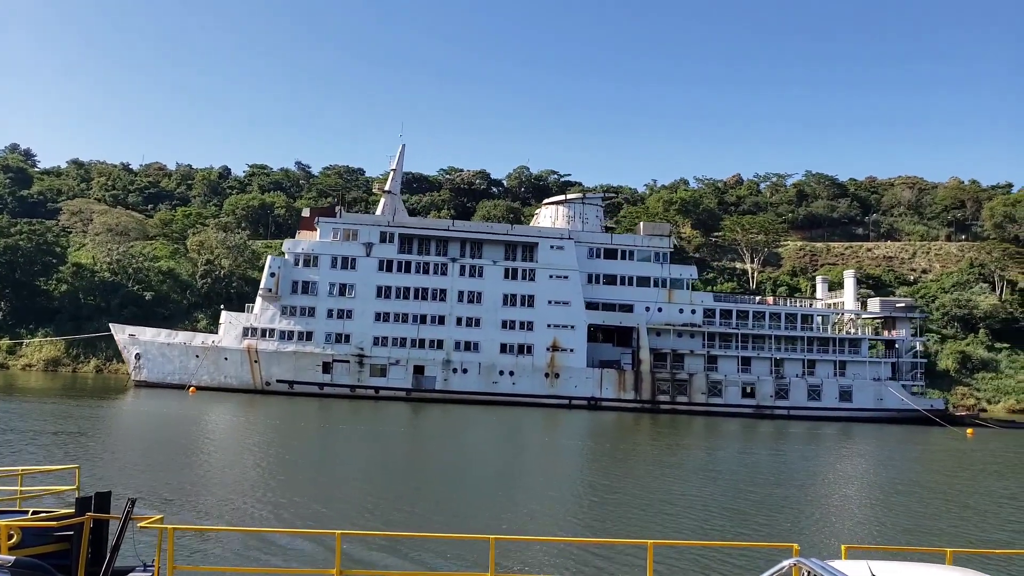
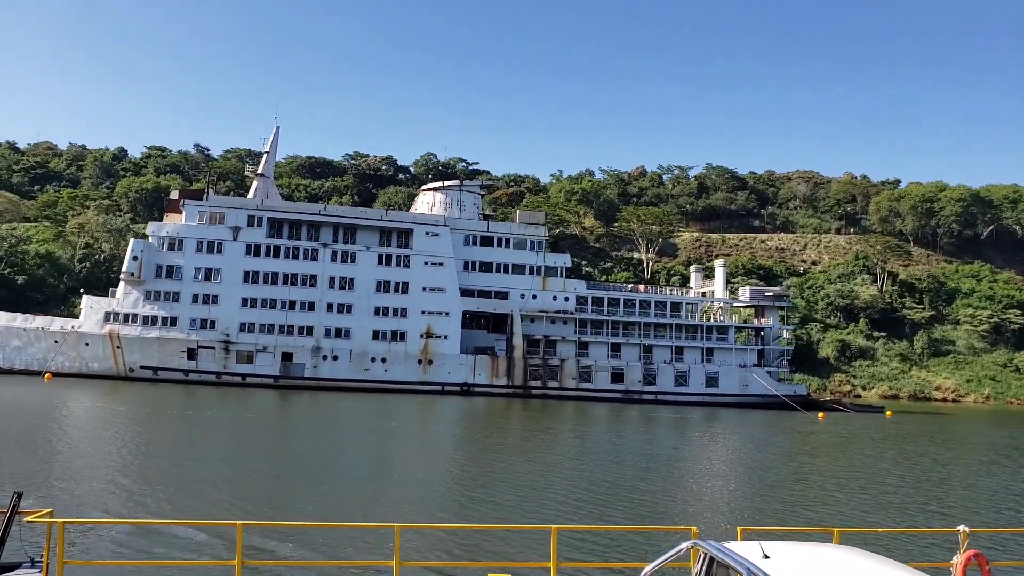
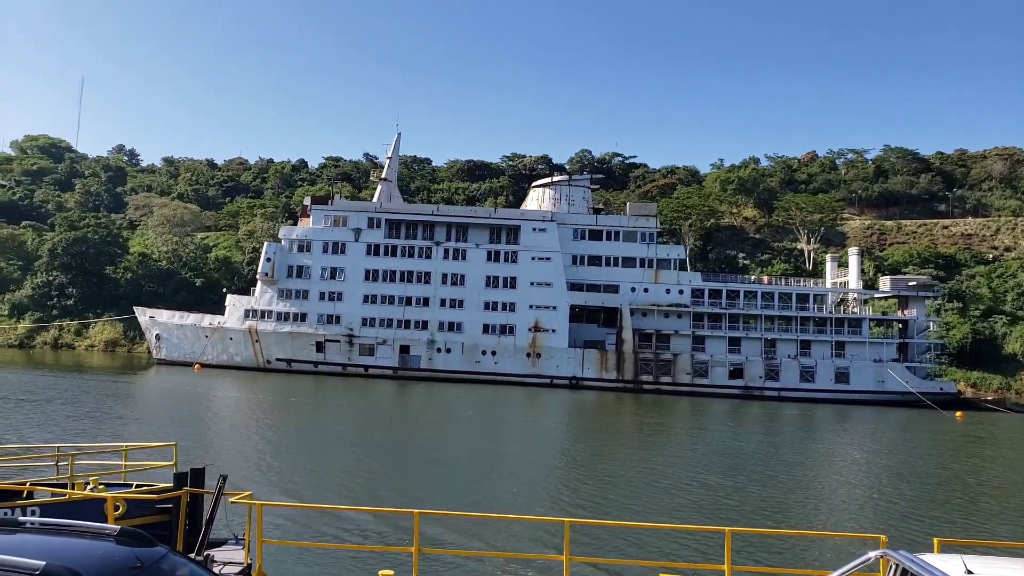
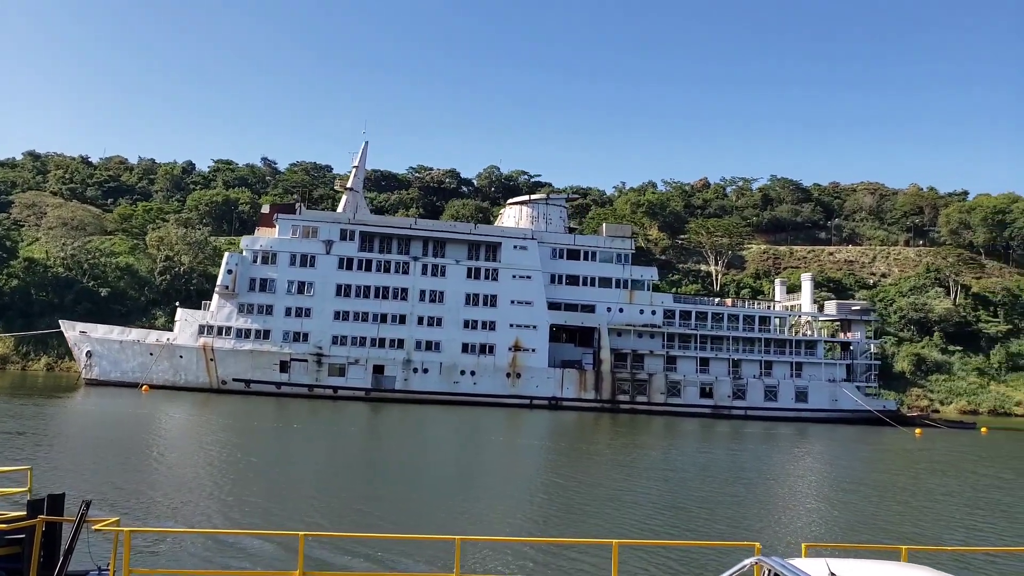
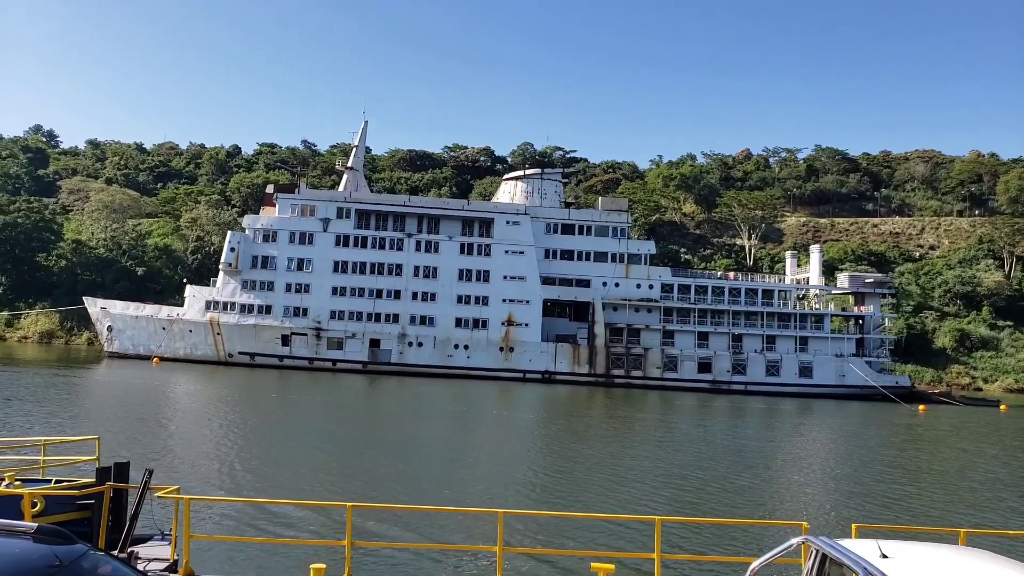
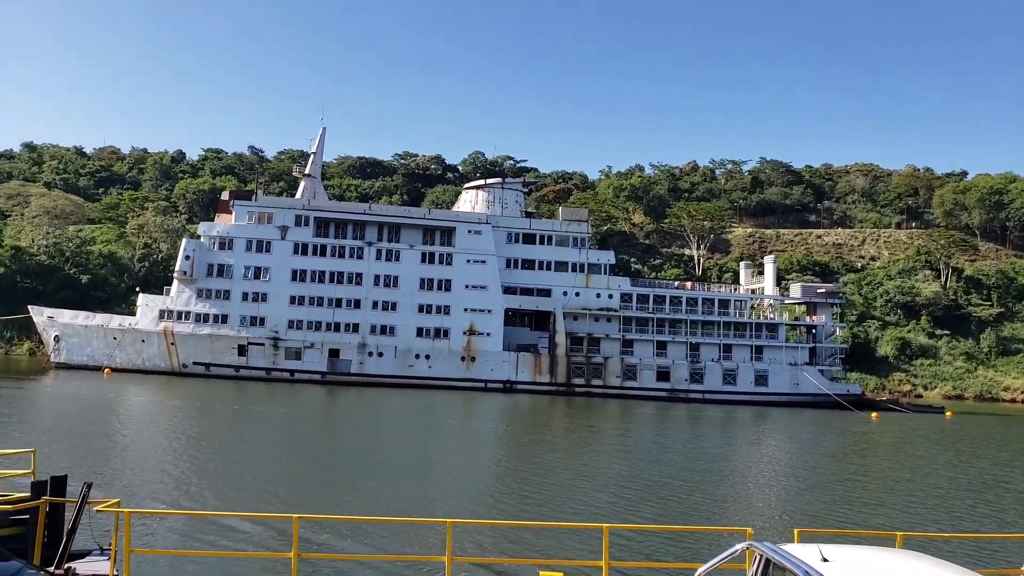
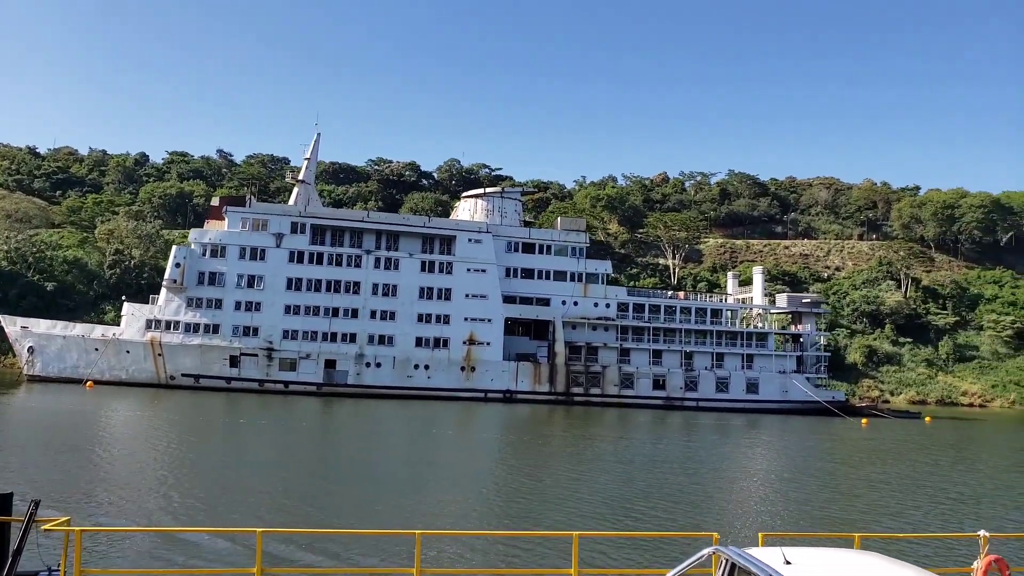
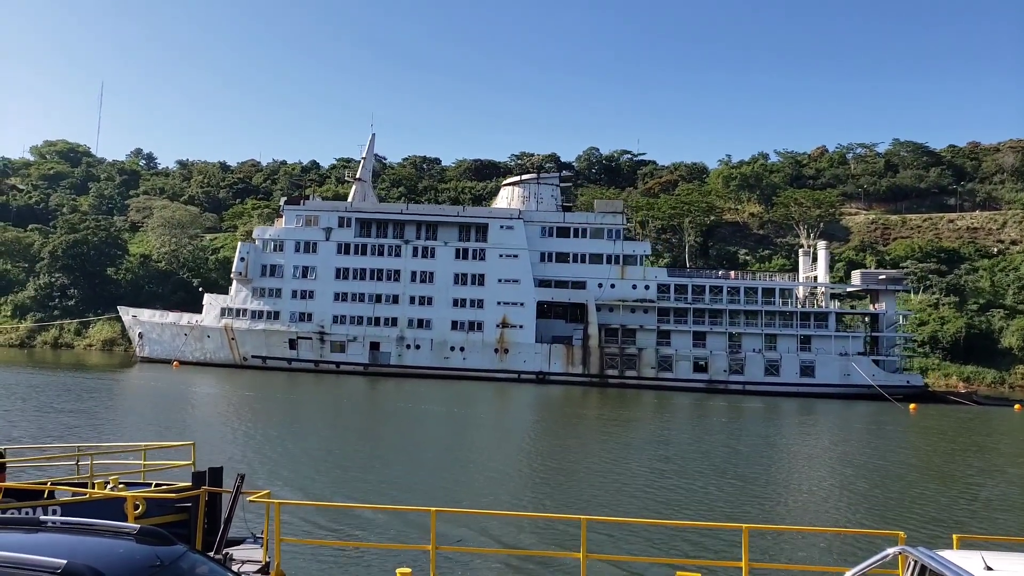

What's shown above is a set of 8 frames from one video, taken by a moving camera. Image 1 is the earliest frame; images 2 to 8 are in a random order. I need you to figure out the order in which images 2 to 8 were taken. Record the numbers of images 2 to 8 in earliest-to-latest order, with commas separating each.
4, 7, 2, 6, 5, 3, 8
